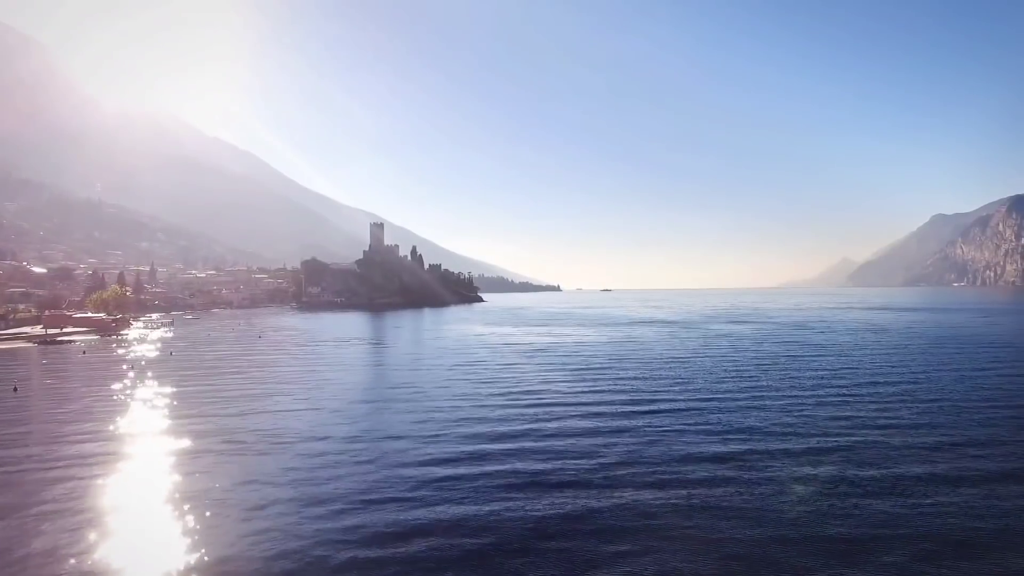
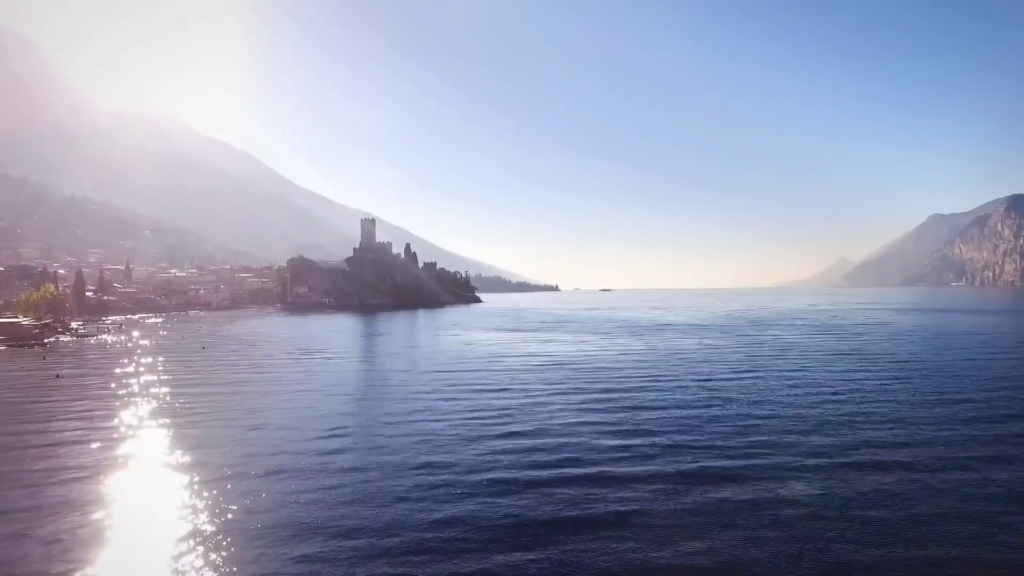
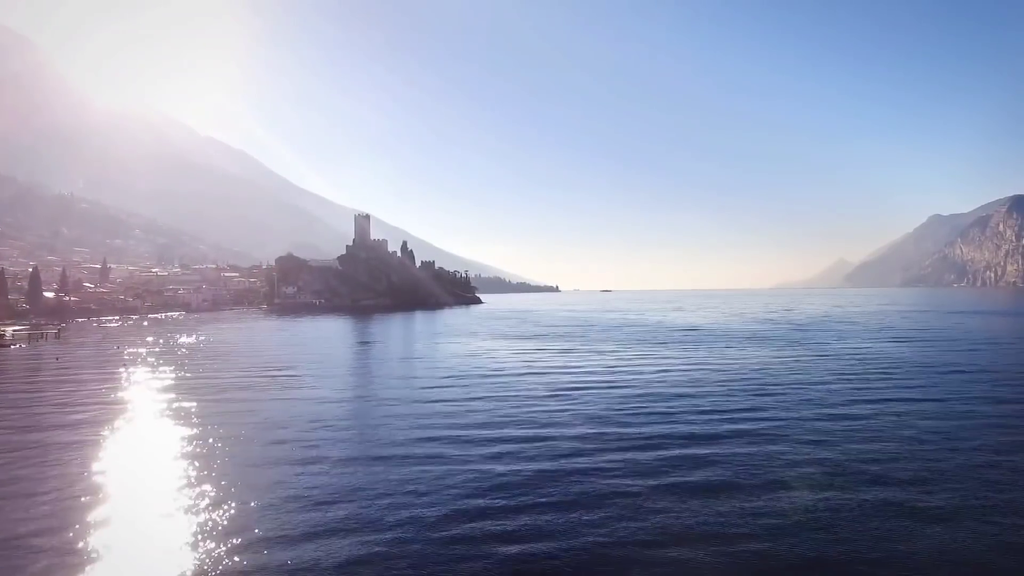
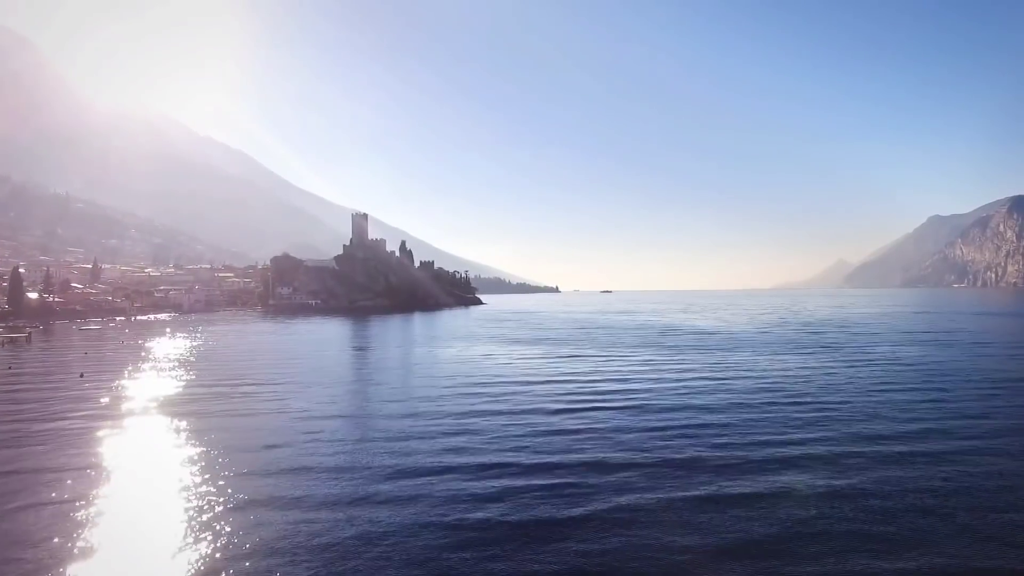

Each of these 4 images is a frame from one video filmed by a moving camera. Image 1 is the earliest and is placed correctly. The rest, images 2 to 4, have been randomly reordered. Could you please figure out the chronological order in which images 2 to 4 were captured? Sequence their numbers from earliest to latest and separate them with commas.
2, 3, 4
